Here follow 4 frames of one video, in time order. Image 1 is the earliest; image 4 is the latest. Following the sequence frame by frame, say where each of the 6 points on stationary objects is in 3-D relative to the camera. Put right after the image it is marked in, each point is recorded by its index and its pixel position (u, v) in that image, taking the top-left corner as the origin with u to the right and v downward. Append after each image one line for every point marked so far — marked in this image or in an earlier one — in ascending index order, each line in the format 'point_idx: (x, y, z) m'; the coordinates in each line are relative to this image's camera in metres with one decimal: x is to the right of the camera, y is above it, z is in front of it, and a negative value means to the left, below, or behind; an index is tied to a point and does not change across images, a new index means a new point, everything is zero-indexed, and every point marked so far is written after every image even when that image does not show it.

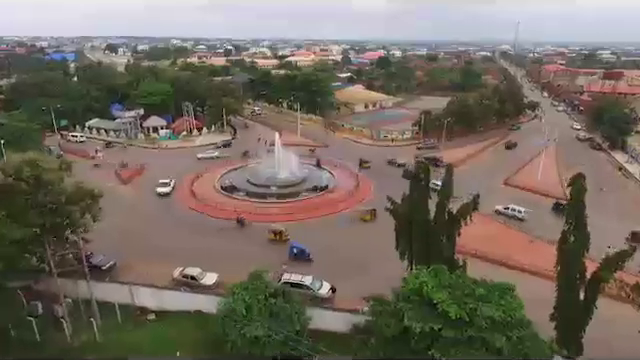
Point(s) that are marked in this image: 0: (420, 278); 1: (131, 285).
0: (+2.9, -2.8, +13.3) m
1: (-7.7, -4.3, +19.0) m
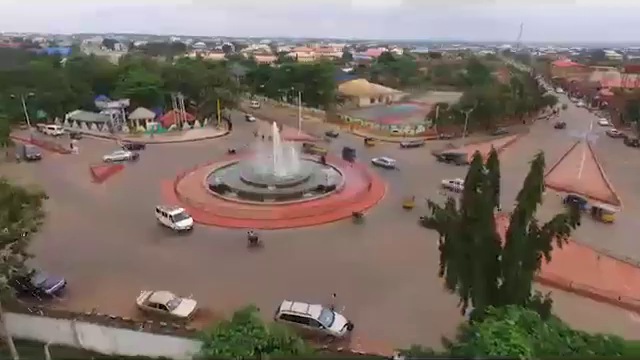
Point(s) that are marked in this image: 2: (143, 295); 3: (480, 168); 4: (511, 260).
0: (+3.3, -2.7, +8.1) m
1: (-7.3, -4.1, +13.9) m
2: (-6.5, -4.2, +17.3) m
3: (+3.9, +0.3, +11.5) m
4: (+4.5, -1.9, +11.0) m
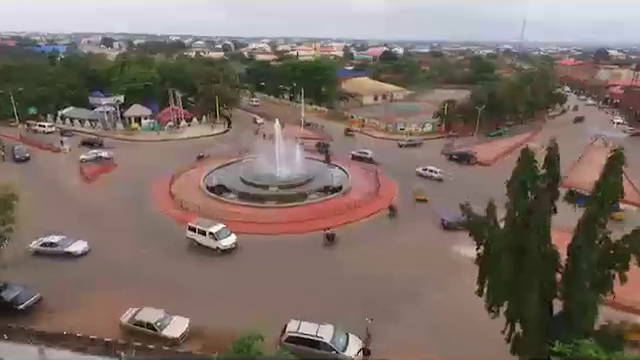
0: (+3.6, -2.8, +6.1) m
1: (-7.0, -4.1, +11.8) m
2: (-6.2, -4.2, +15.2) m
3: (+4.3, +0.3, +9.4) m
4: (+4.9, -1.9, +8.9) m
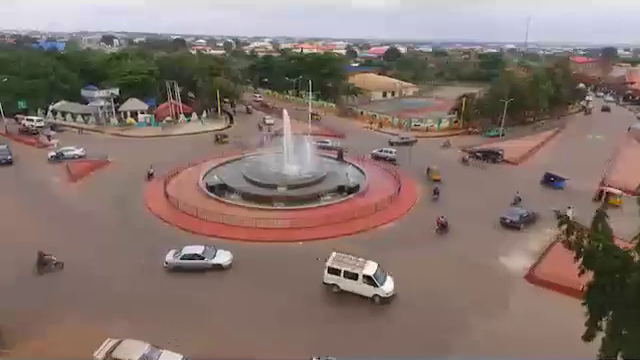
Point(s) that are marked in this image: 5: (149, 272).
0: (+4.3, -2.7, +2.9) m
1: (-6.3, -4.1, +8.7) m
2: (-5.5, -4.2, +12.0) m
3: (+5.0, +0.3, +6.2) m
4: (+5.6, -1.9, +5.7) m
5: (-6.4, -3.4, +17.8) m
